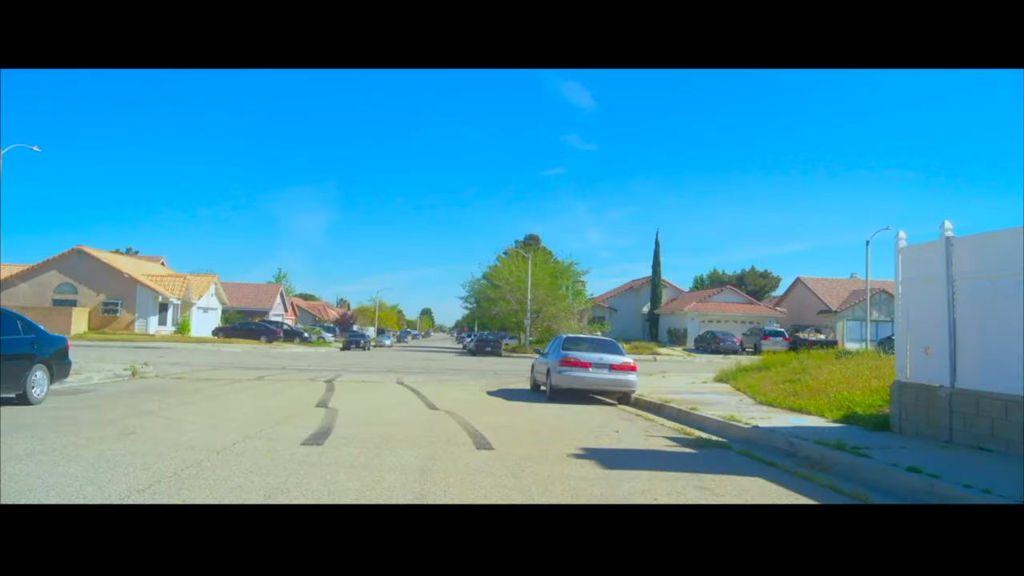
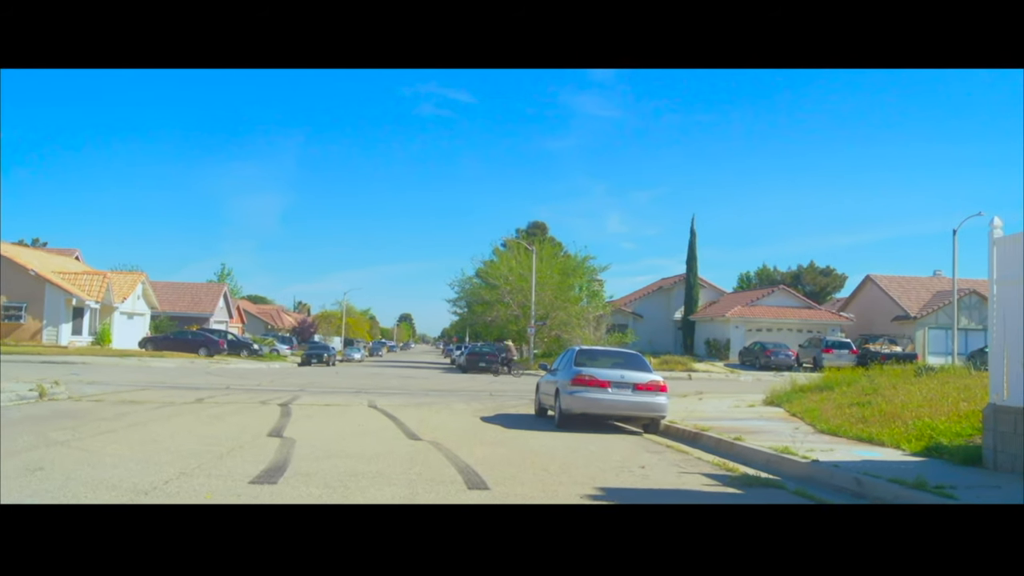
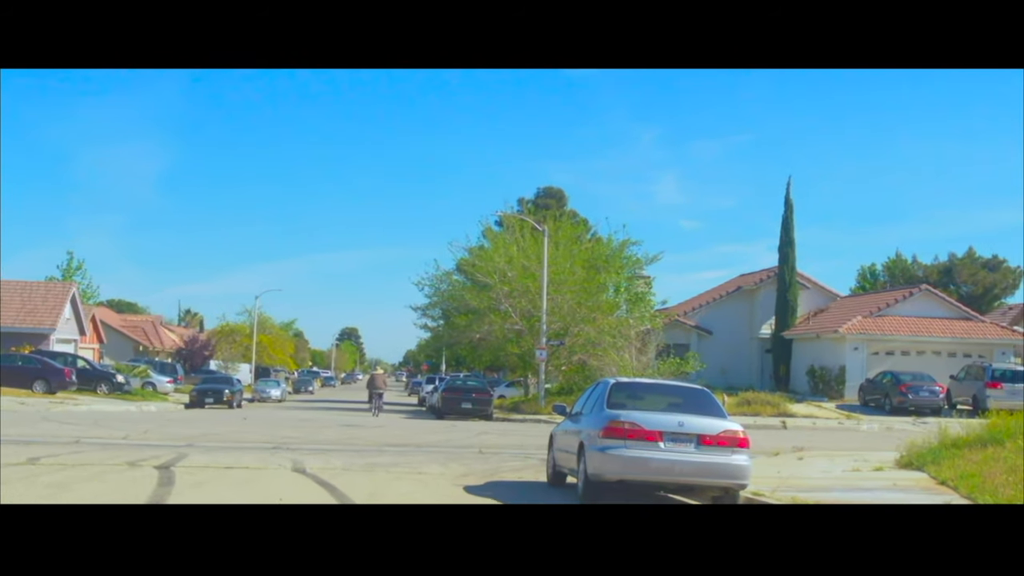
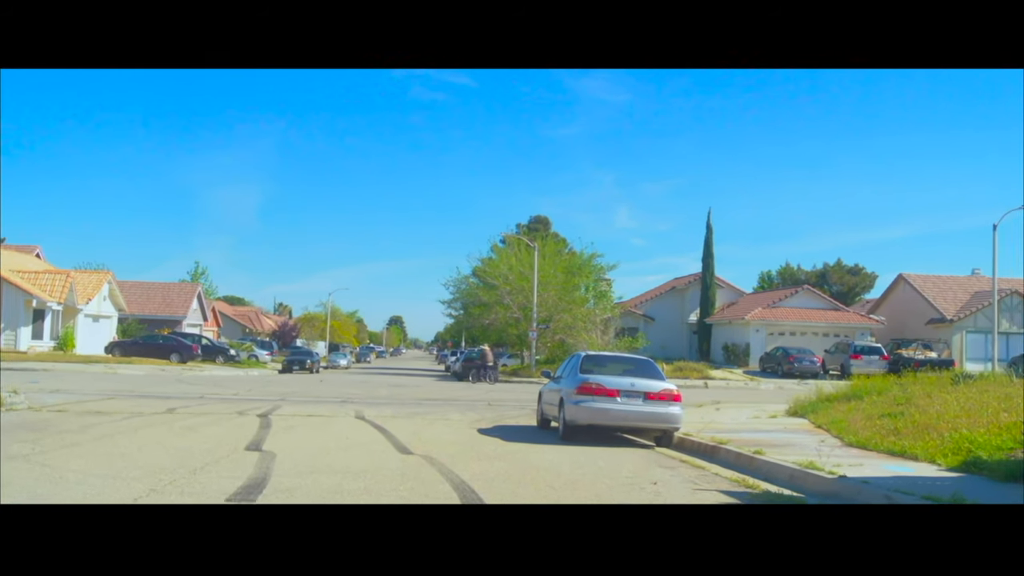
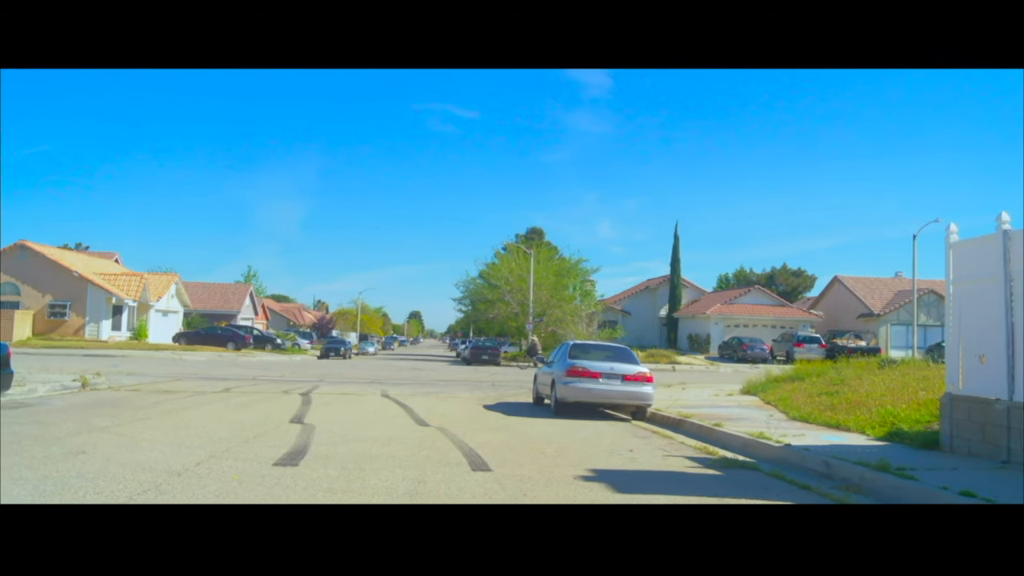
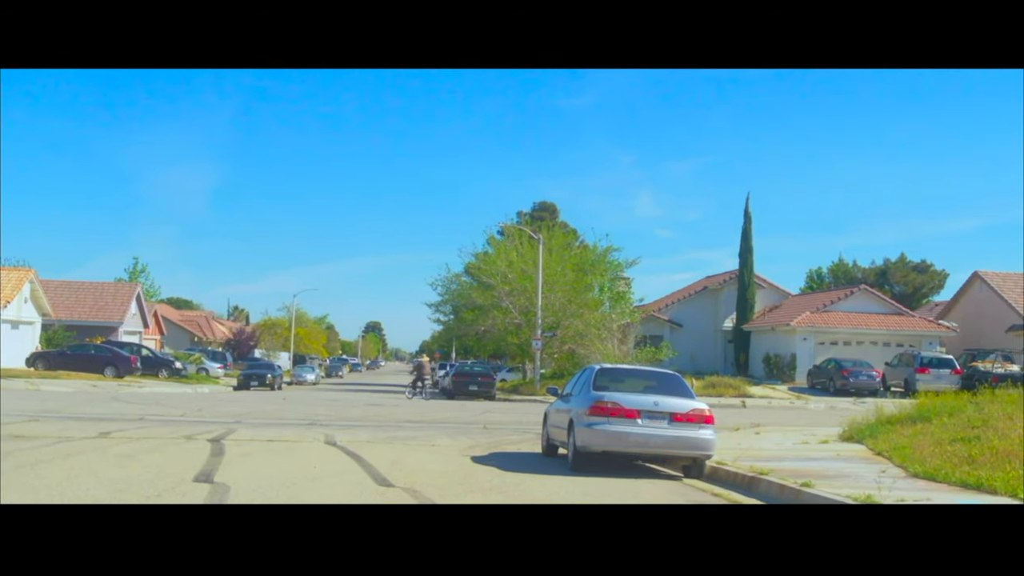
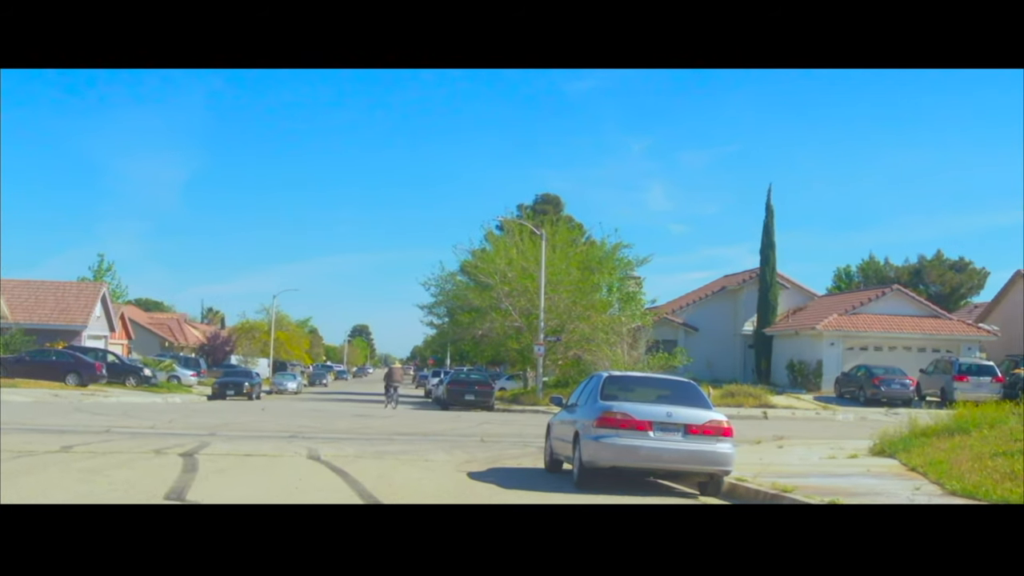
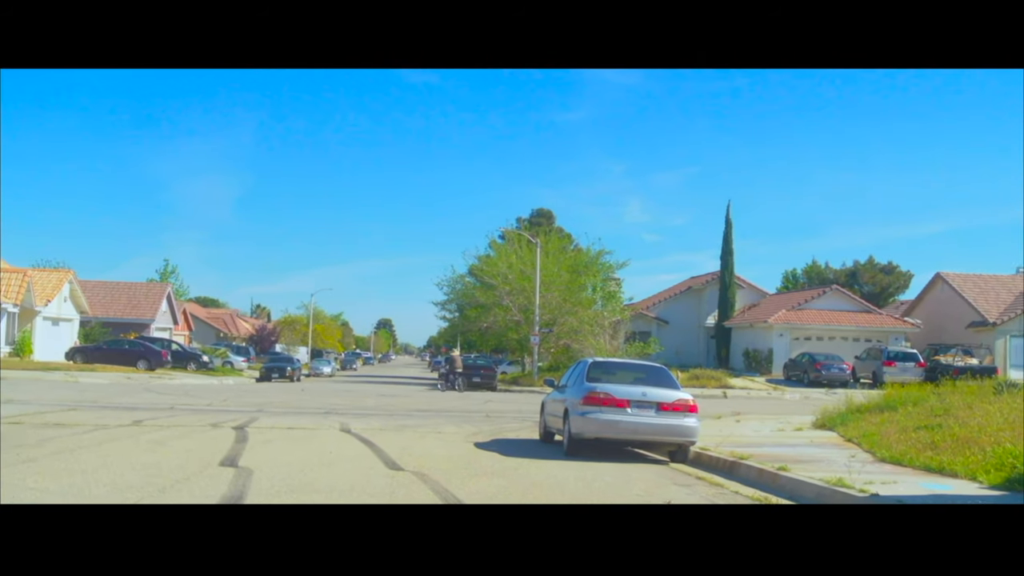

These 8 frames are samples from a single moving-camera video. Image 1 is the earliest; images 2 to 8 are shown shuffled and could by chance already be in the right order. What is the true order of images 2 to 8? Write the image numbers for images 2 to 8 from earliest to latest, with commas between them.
5, 2, 4, 8, 6, 7, 3
